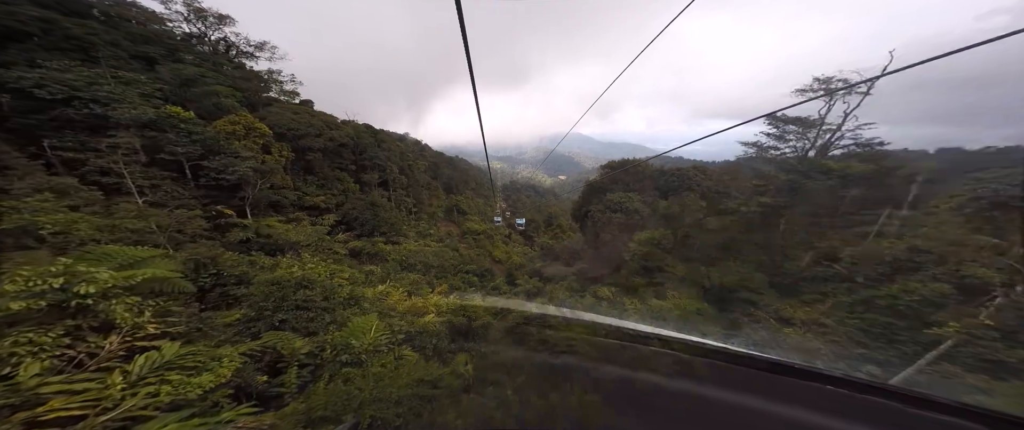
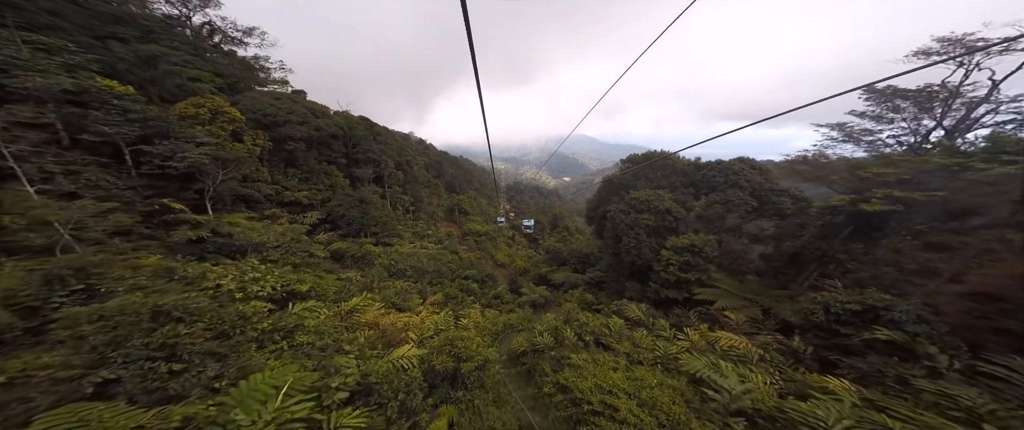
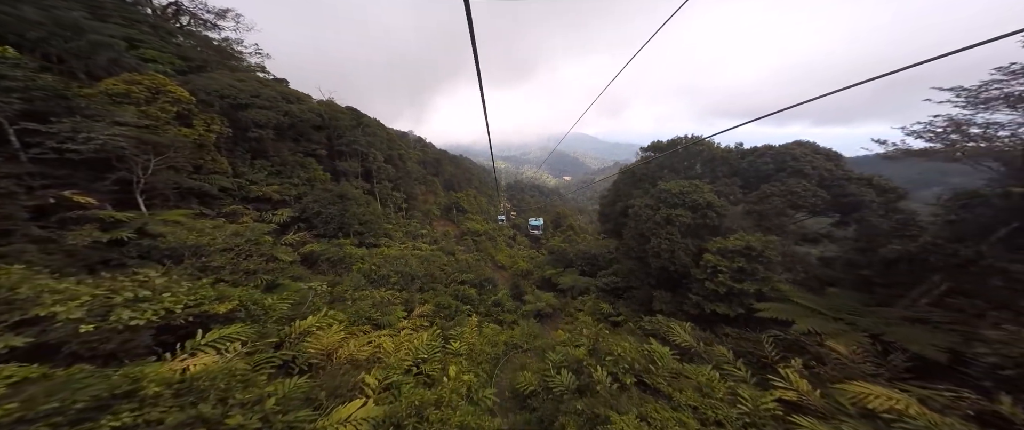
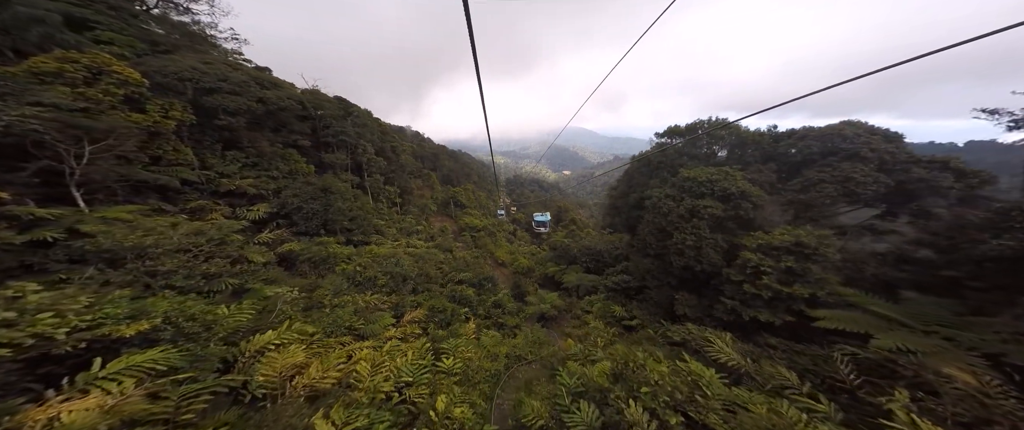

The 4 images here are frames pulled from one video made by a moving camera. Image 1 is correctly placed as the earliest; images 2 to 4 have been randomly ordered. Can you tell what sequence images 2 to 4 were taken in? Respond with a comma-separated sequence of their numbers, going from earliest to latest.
2, 3, 4
